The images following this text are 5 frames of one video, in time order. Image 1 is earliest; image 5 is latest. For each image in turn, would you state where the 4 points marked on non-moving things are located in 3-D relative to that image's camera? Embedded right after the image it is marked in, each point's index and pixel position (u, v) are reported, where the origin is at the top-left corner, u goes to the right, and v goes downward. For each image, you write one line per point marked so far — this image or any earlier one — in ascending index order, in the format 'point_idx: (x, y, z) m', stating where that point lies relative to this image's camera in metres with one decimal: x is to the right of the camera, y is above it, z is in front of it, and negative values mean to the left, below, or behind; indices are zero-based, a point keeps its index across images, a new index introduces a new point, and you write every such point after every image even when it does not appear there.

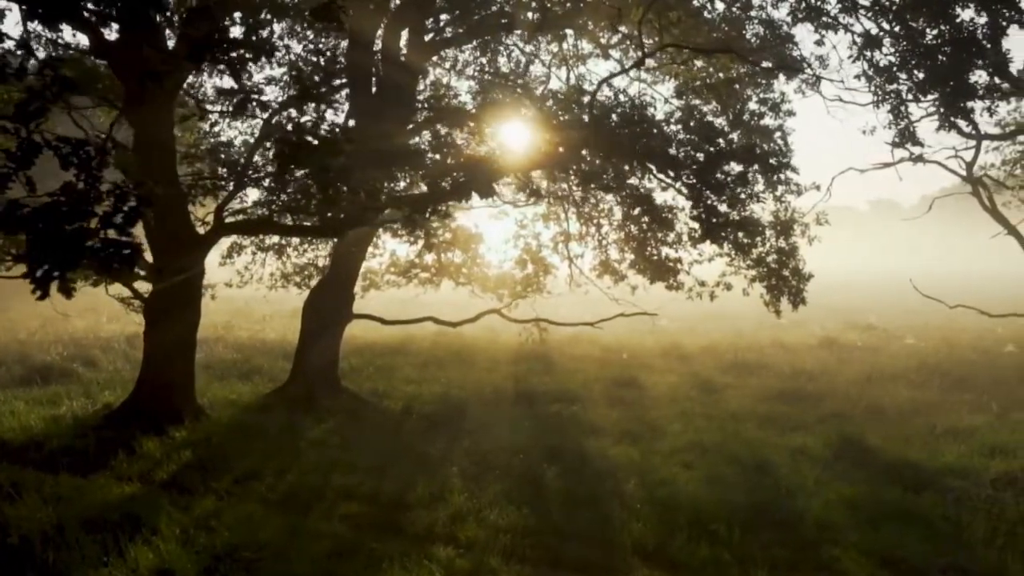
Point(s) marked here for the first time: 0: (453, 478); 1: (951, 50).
0: (-0.7, -2.1, +10.0) m
1: (+5.4, +2.8, +10.9) m
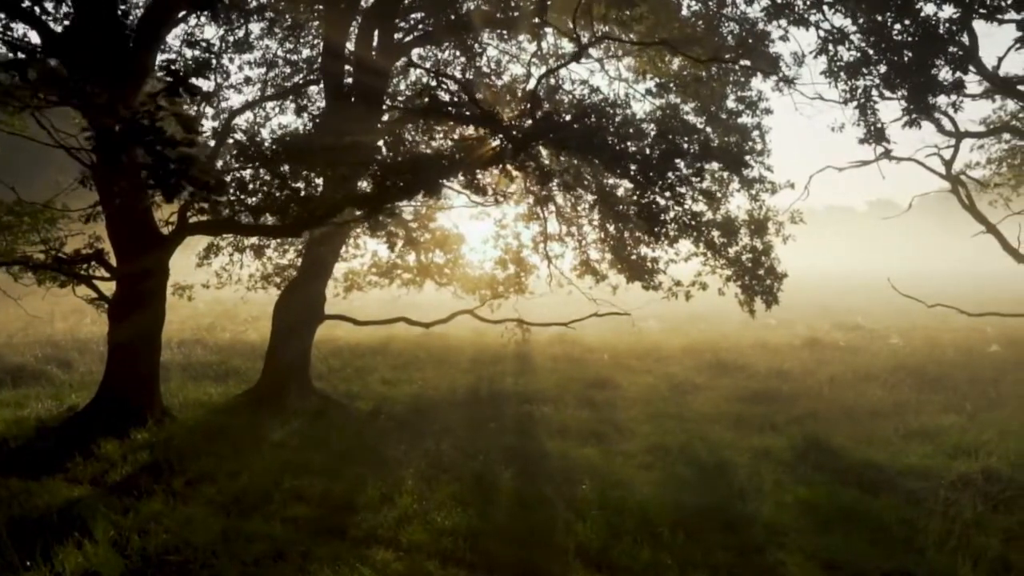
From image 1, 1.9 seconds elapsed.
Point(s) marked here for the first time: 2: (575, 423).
0: (-1.2, -2.1, +9.8) m
1: (+4.9, +2.9, +10.8) m
2: (+0.9, -2.0, +13.2) m
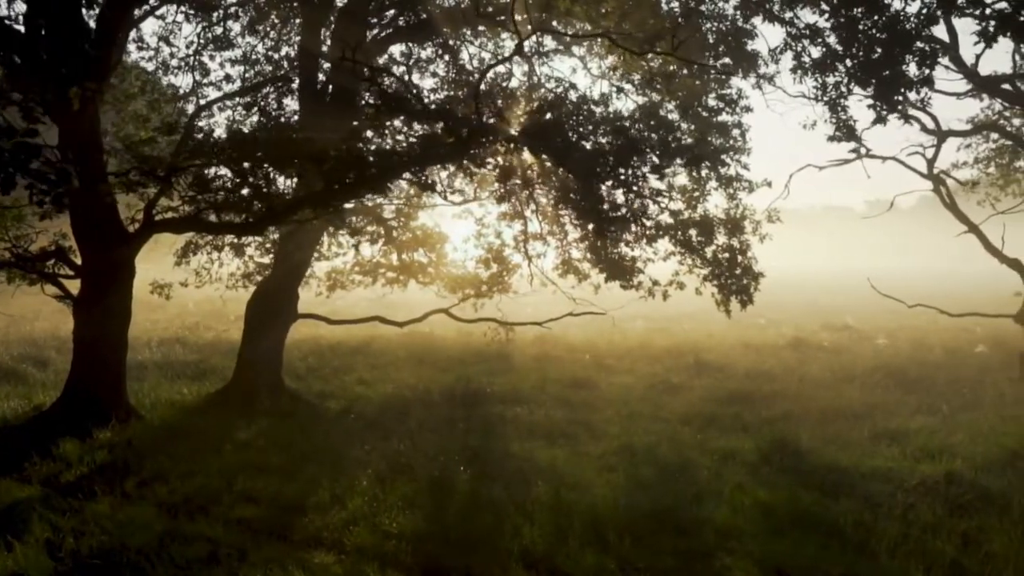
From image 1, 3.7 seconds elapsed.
0: (-1.6, -2.1, +9.7) m
1: (+4.4, +2.9, +10.6) m
2: (+0.5, -2.0, +13.1) m
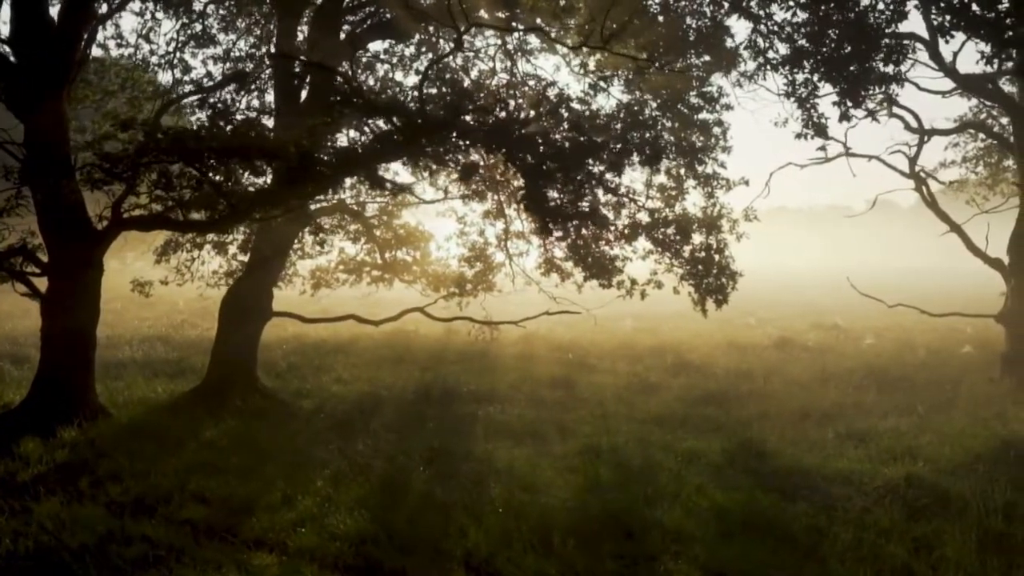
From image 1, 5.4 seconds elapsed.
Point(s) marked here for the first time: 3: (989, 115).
0: (-2.1, -2.1, +9.6) m
1: (+4.0, +2.9, +10.5) m
2: (+0.1, -2.0, +13.0) m
3: (+9.8, +3.5, +18.4) m
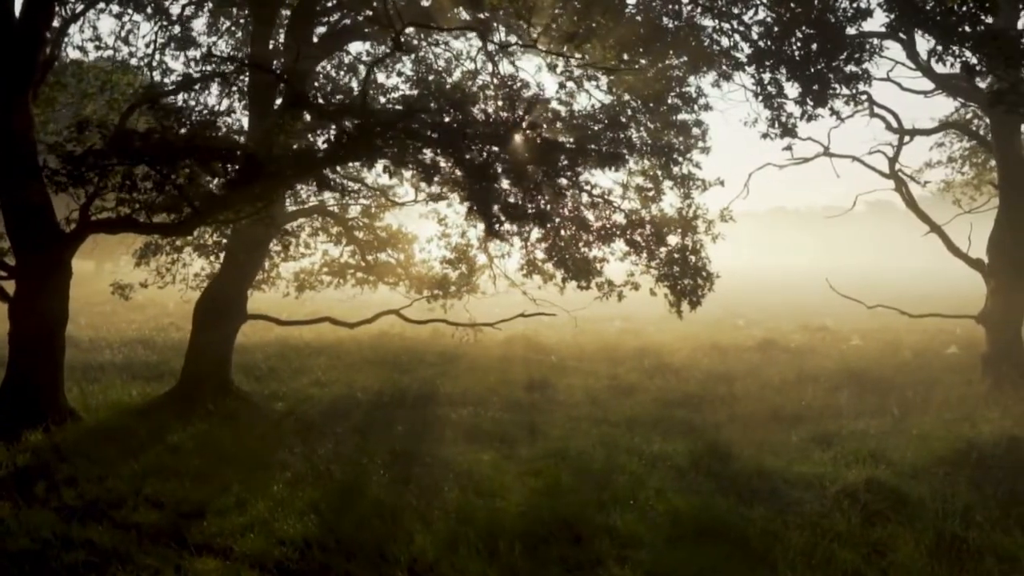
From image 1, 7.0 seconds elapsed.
0: (-2.5, -2.1, +9.5) m
1: (+3.5, +2.9, +10.4) m
2: (-0.4, -2.0, +12.9) m
3: (+9.4, +3.5, +18.3) m
